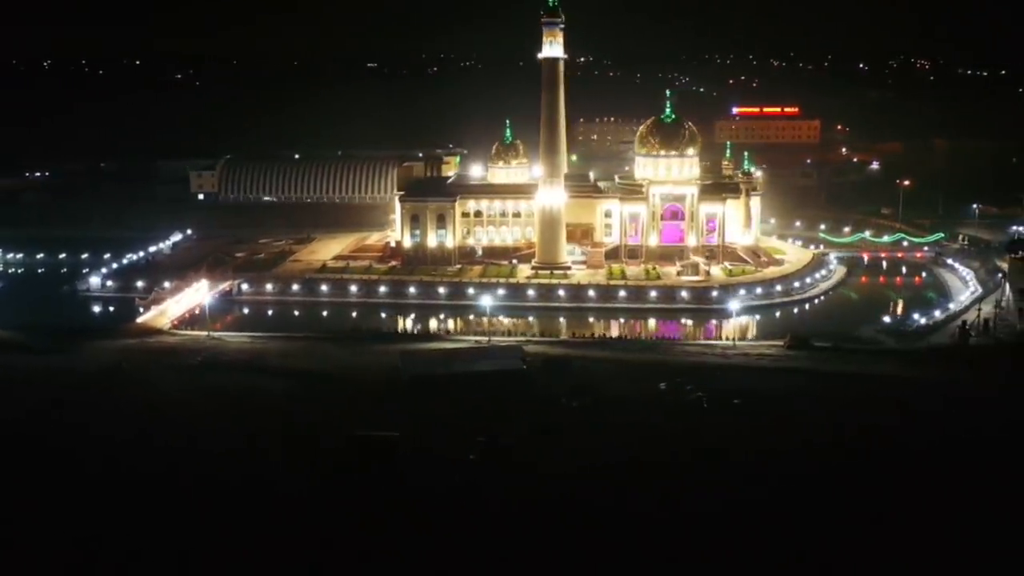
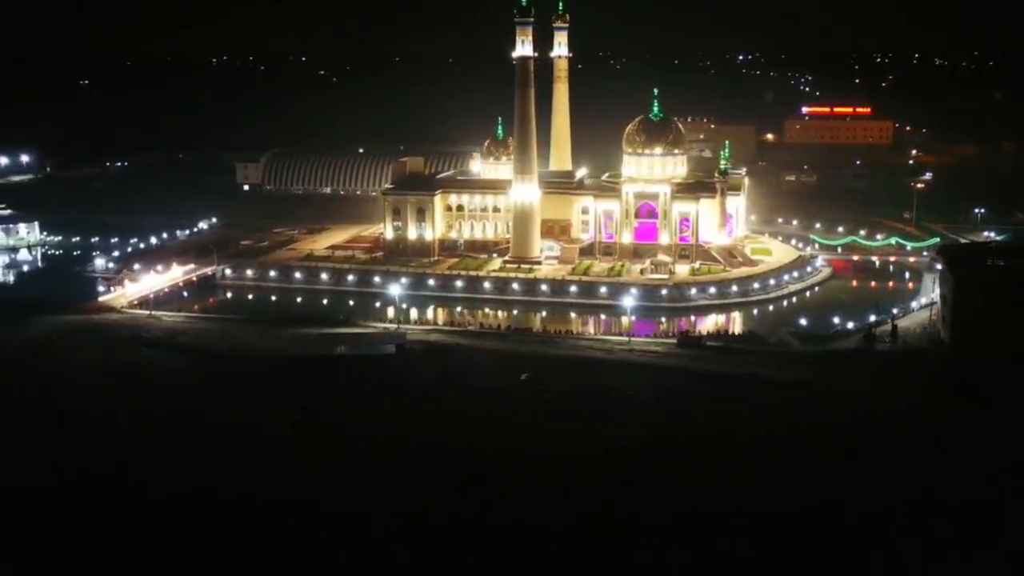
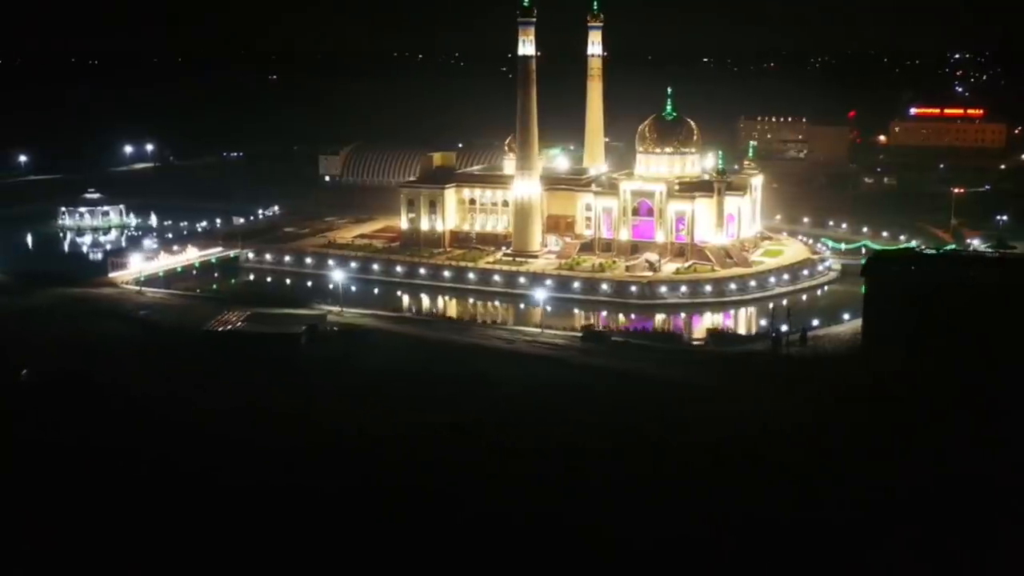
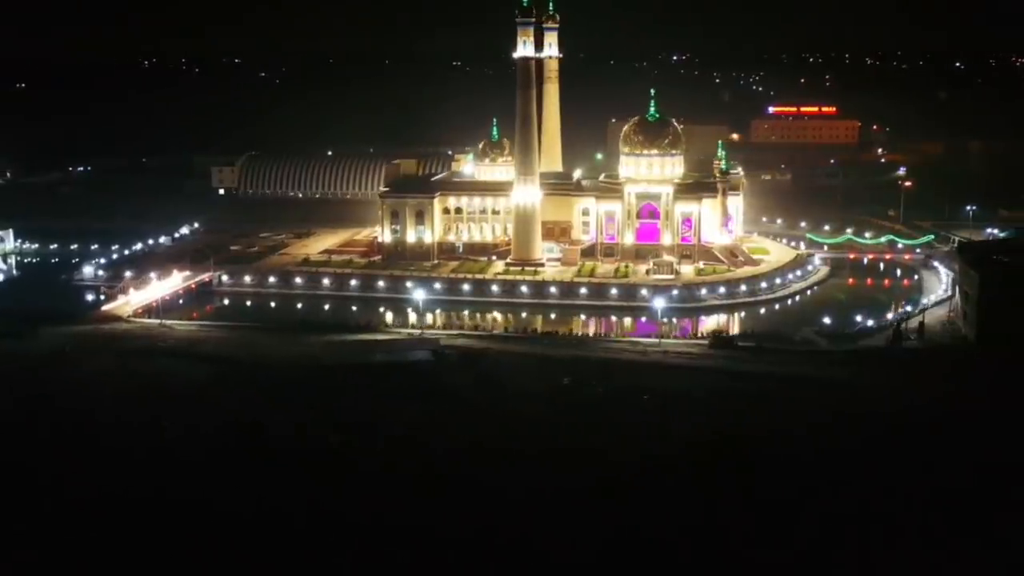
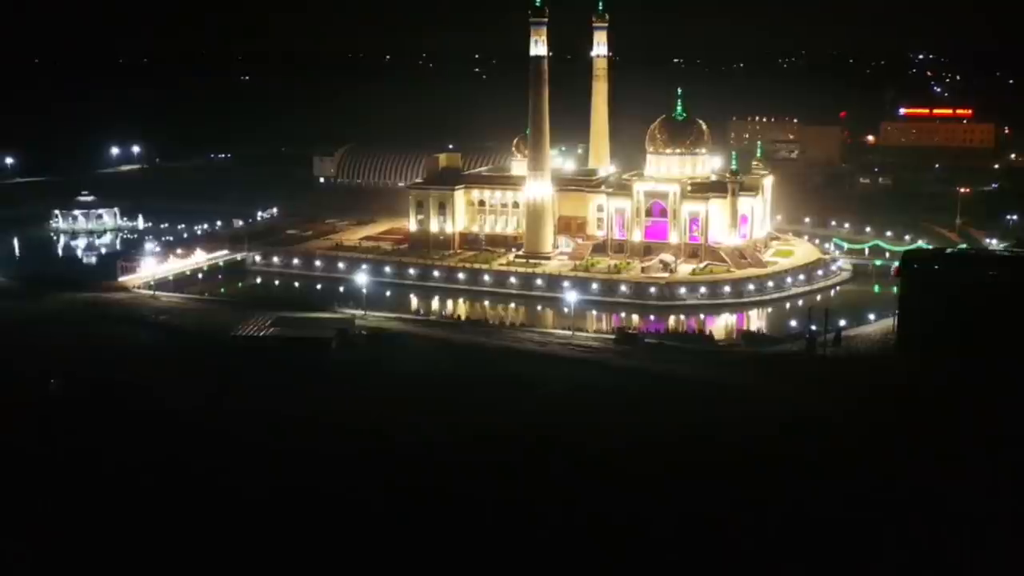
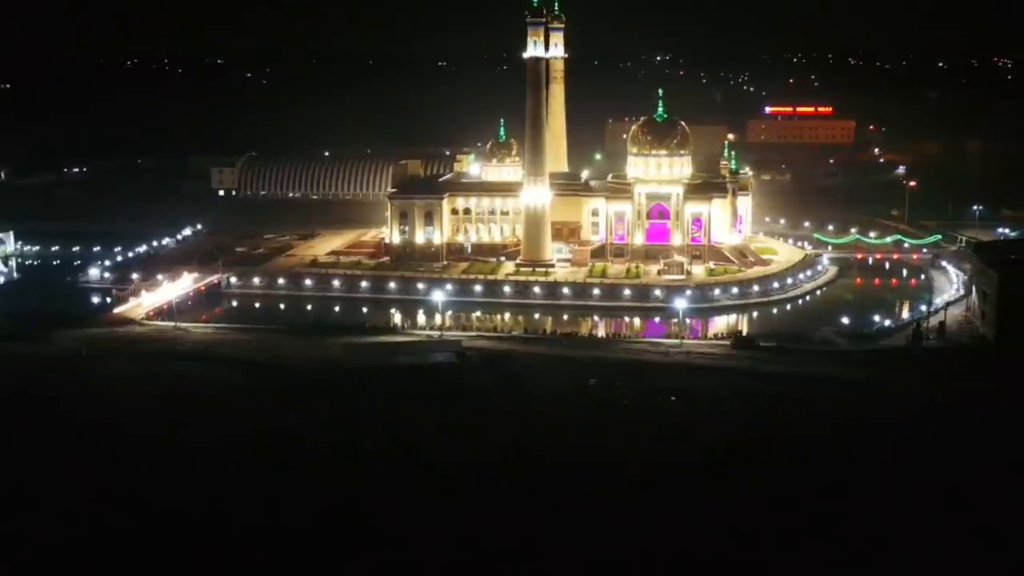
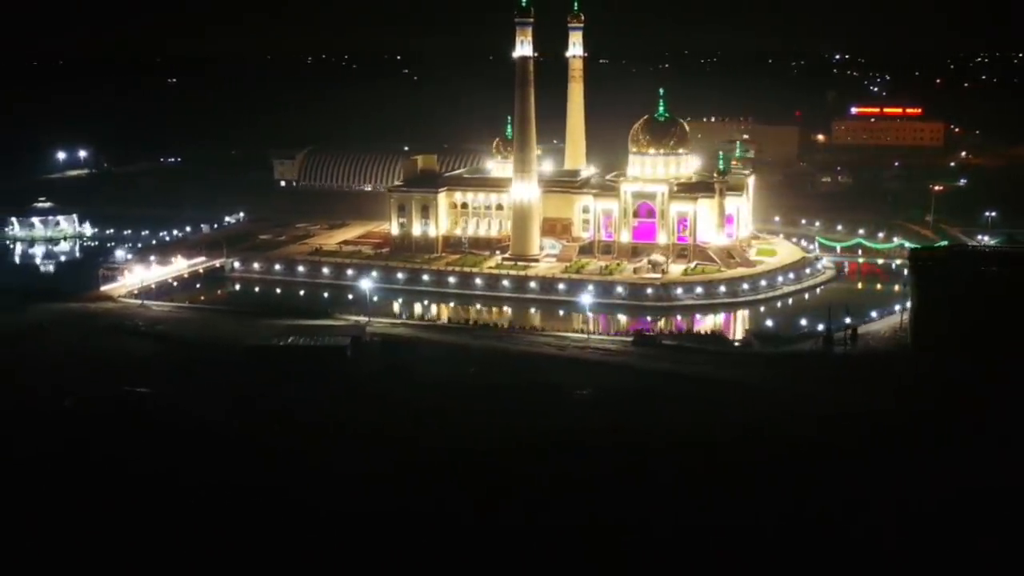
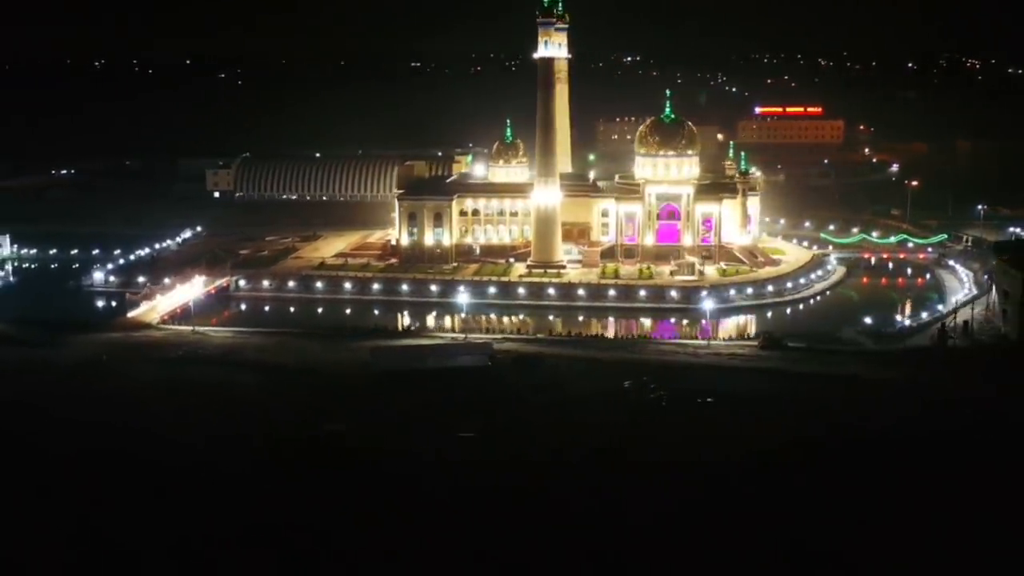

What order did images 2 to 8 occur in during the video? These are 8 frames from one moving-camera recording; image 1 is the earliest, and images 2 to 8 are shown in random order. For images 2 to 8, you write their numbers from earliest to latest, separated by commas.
8, 6, 4, 2, 7, 5, 3
